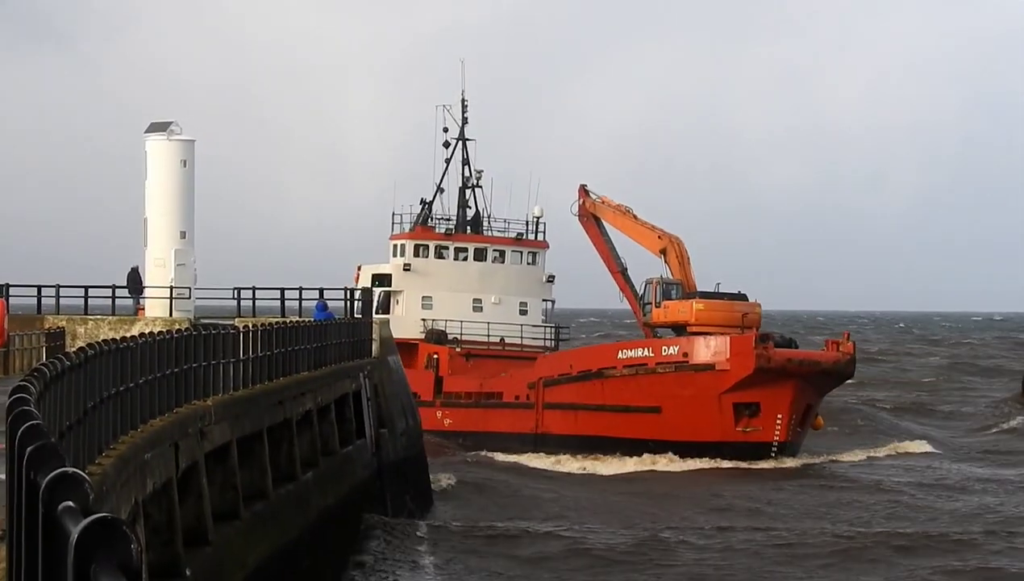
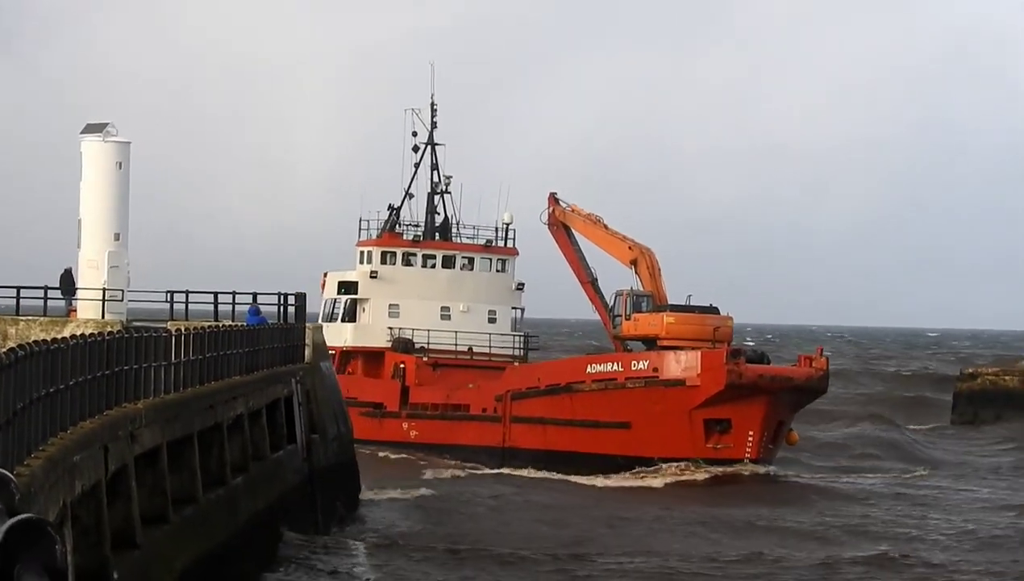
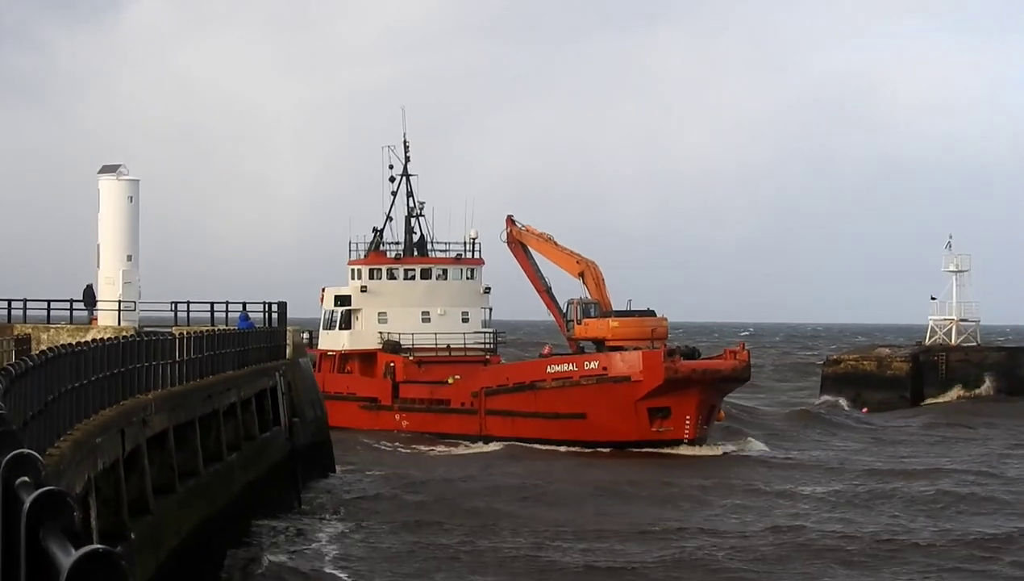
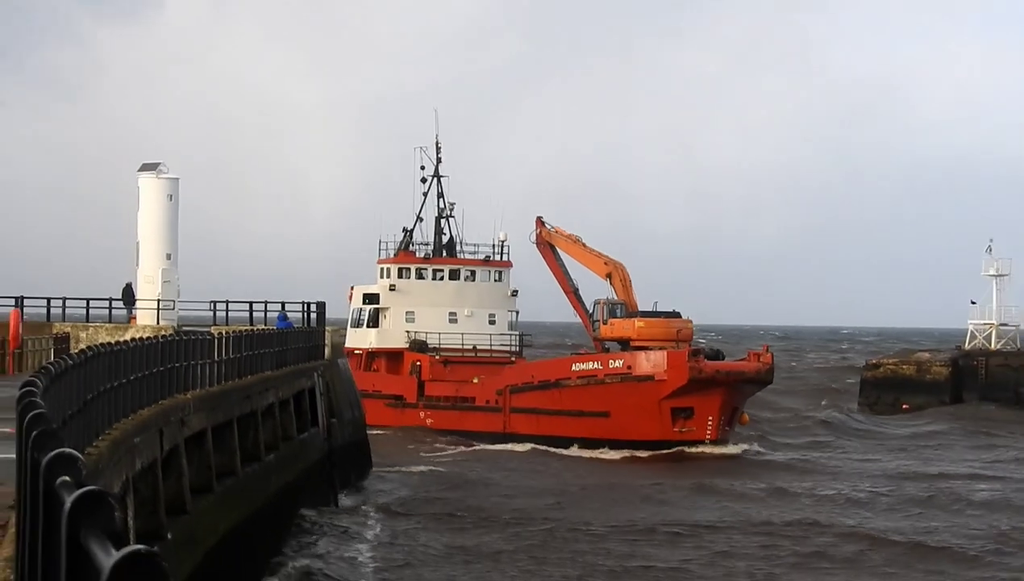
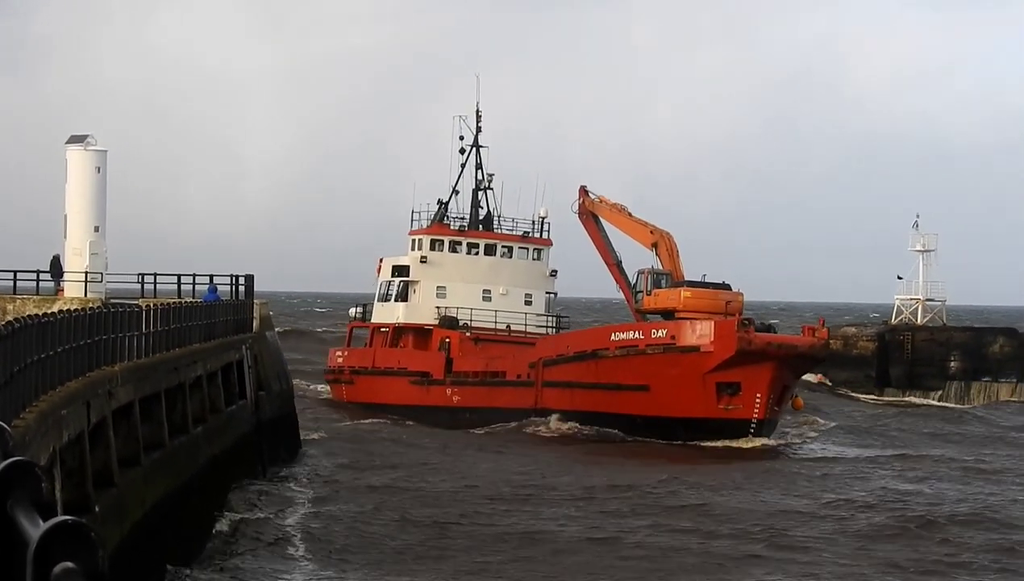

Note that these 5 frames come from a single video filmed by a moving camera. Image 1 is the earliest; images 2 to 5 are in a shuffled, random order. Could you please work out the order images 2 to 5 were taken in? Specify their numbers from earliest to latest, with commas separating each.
2, 4, 3, 5
